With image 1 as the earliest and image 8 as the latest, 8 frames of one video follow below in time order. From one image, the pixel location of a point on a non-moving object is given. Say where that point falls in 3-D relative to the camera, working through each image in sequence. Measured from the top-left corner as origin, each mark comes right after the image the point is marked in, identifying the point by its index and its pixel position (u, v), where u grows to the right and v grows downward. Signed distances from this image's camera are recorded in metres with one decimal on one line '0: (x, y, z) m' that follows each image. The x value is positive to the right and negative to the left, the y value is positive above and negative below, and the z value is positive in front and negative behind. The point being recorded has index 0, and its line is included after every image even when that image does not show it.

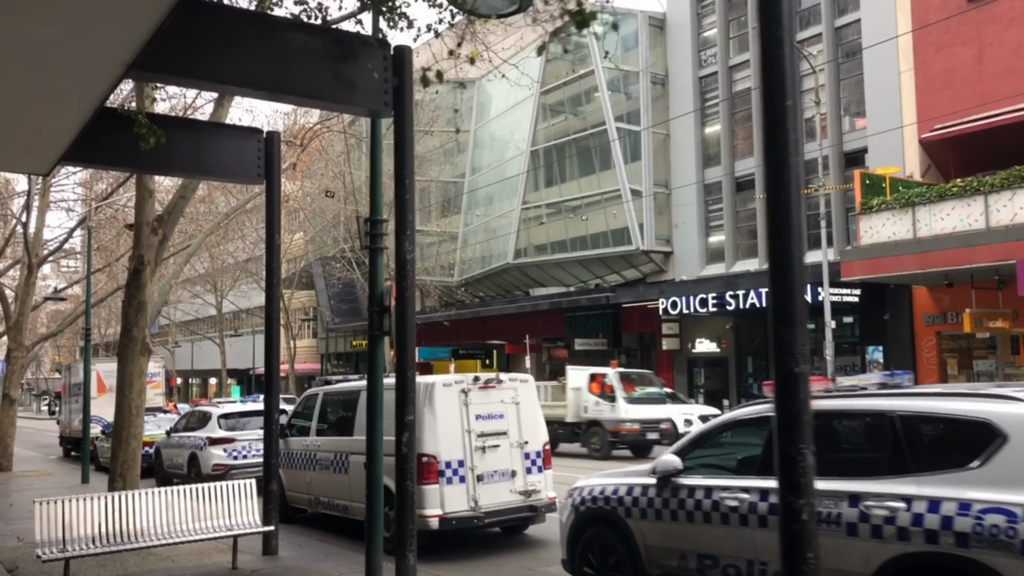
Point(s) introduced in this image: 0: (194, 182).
0: (-3.0, +1.0, +9.2) m
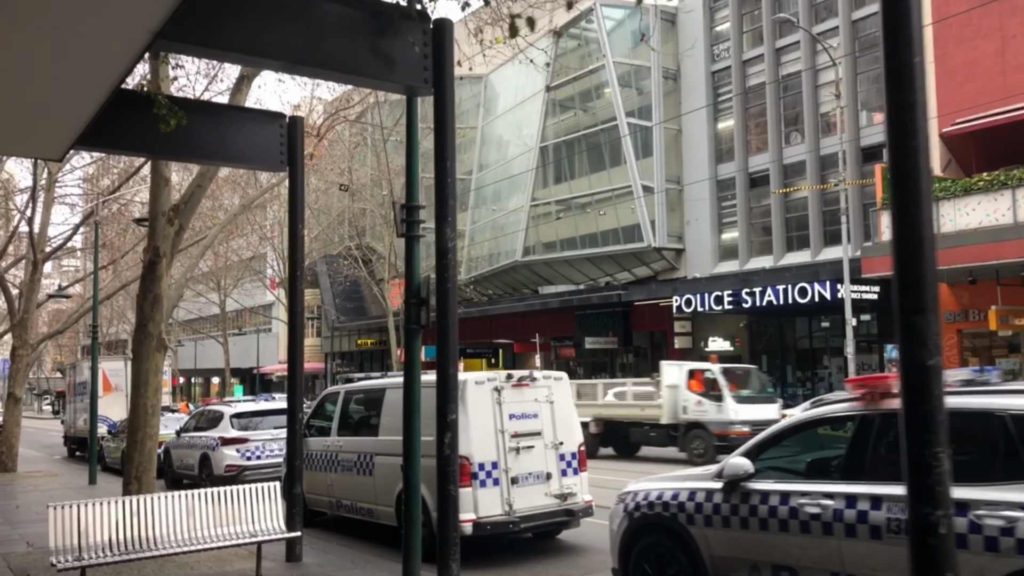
0: (-2.7, +1.1, +8.8) m
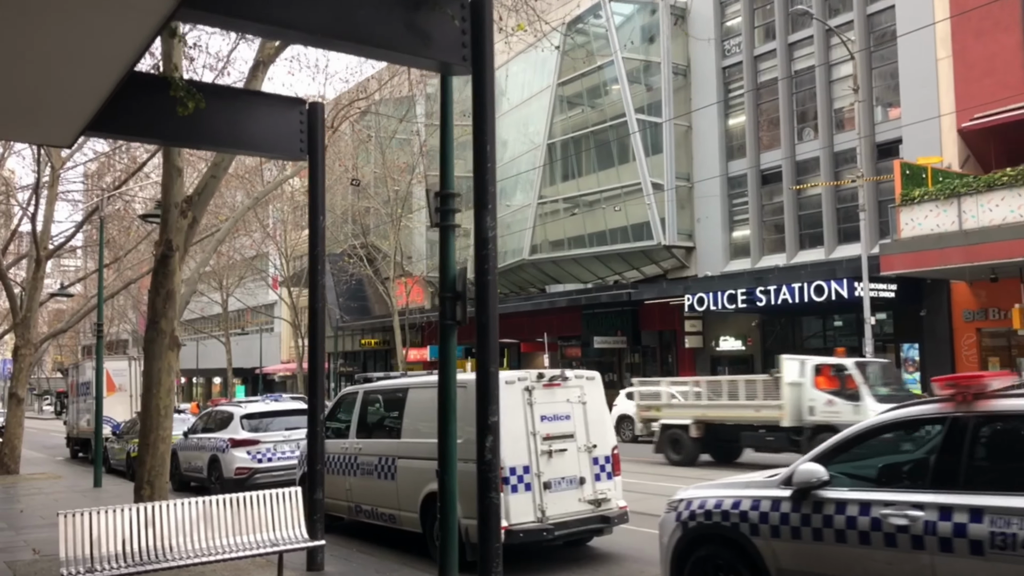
0: (-2.4, +1.1, +8.4) m
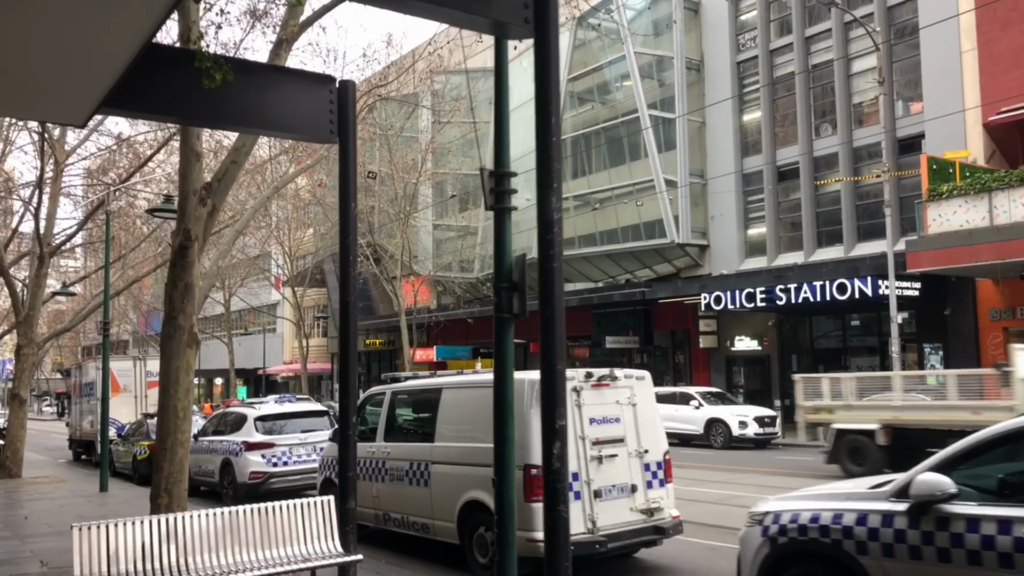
0: (-2.1, +1.1, +7.9) m
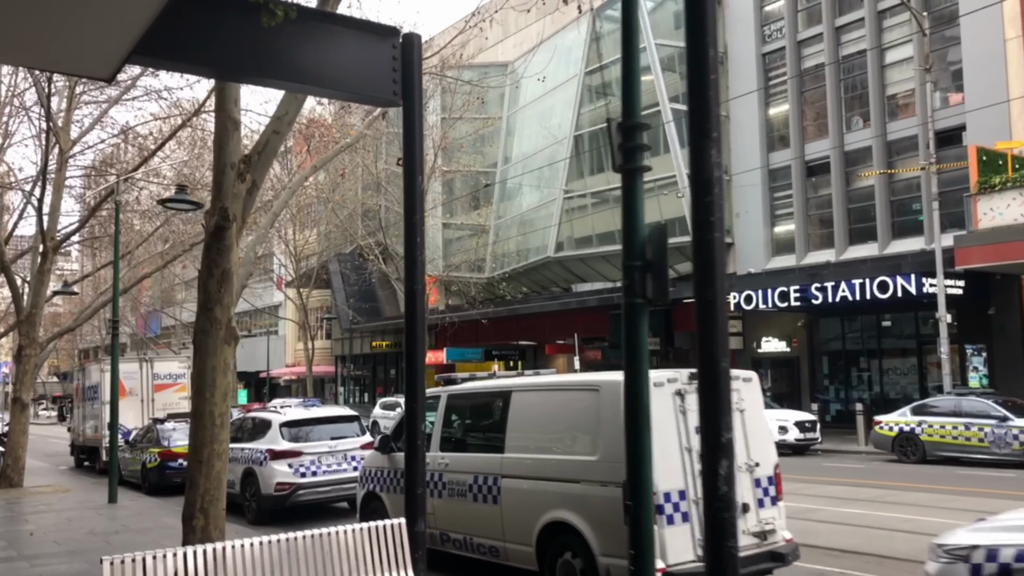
0: (-1.6, +1.2, +6.9) m
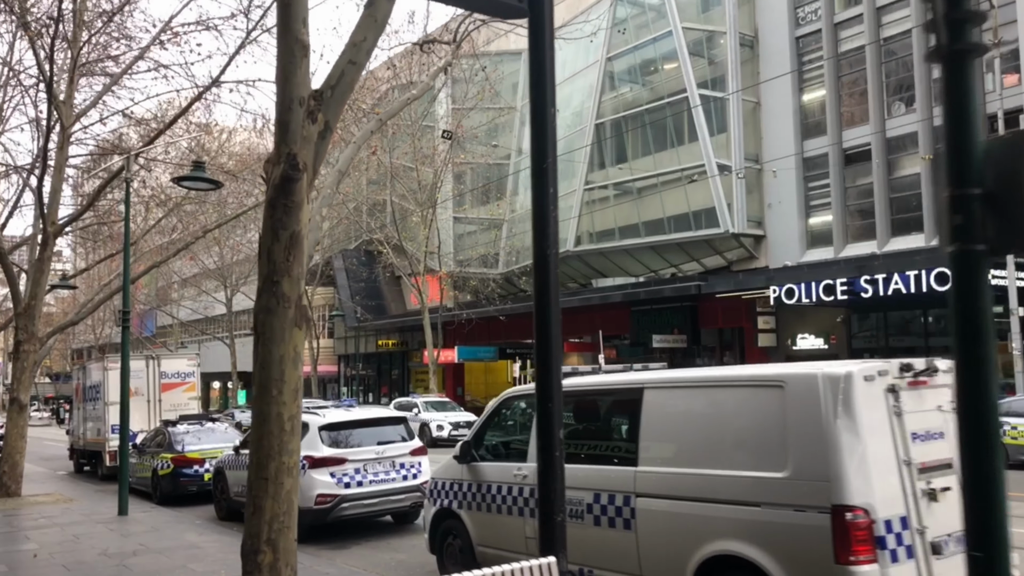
0: (-0.8, +1.4, +5.5) m
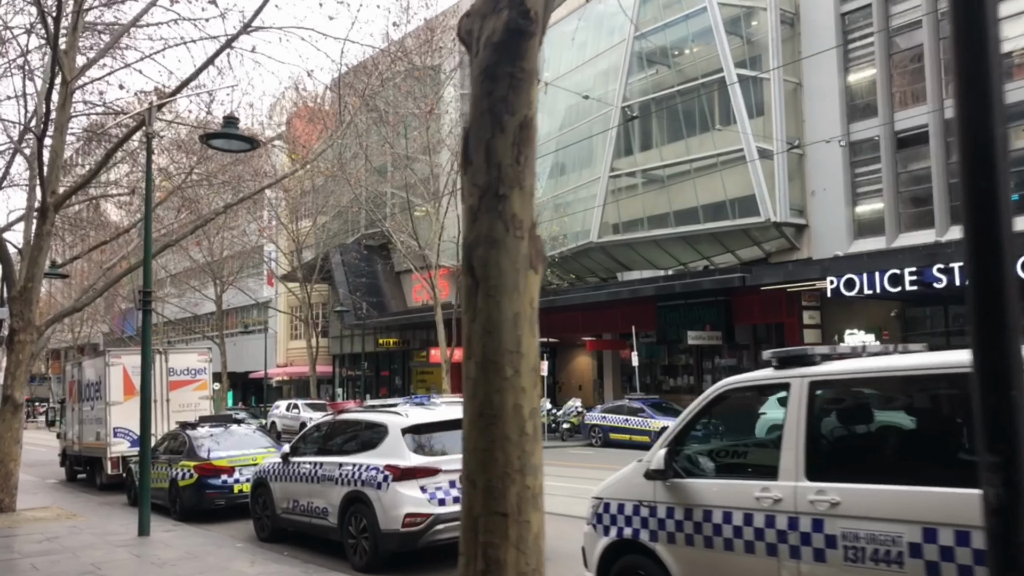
0: (+0.4, +1.6, +3.6) m
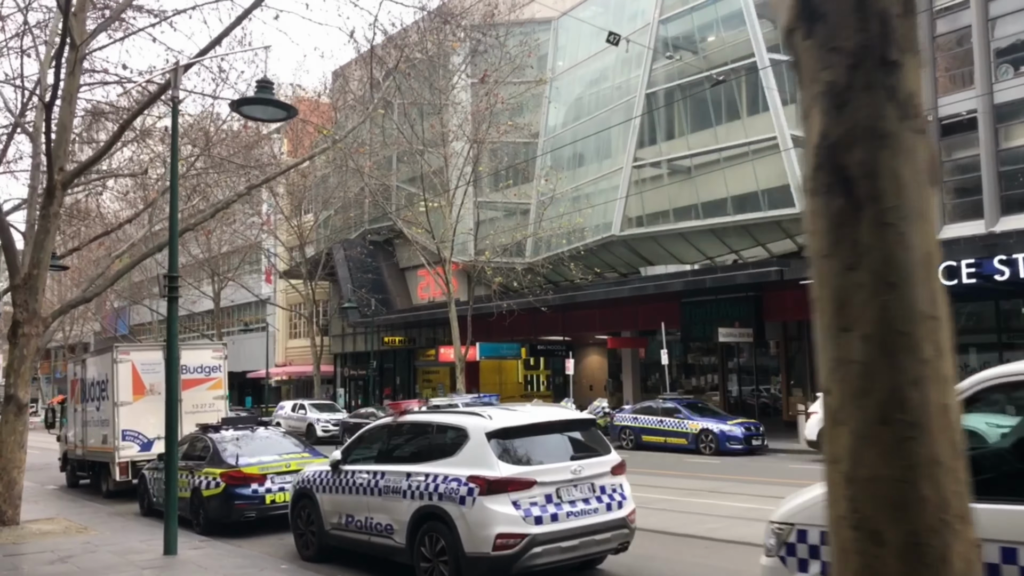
0: (+1.1, +1.8, +2.4) m
